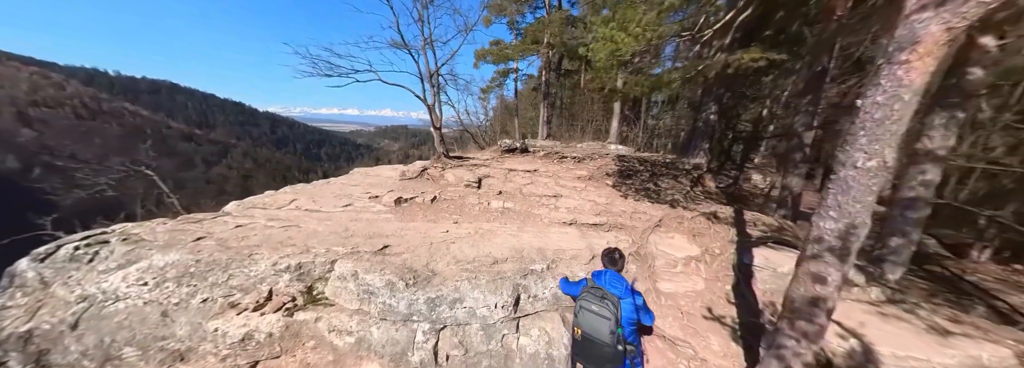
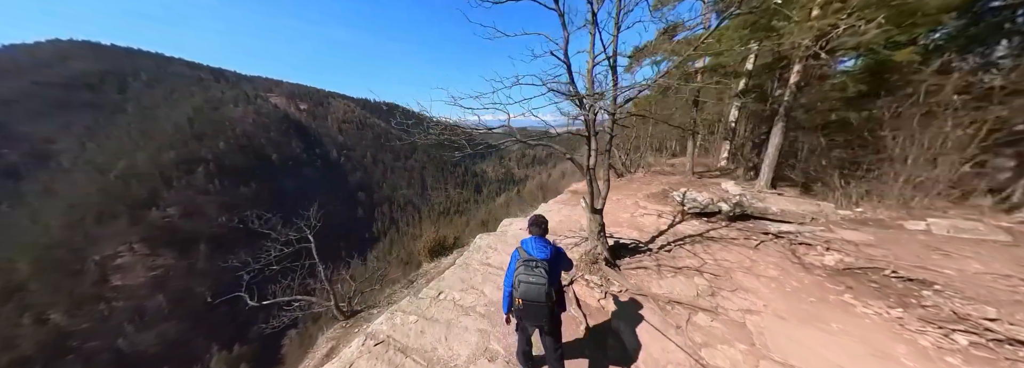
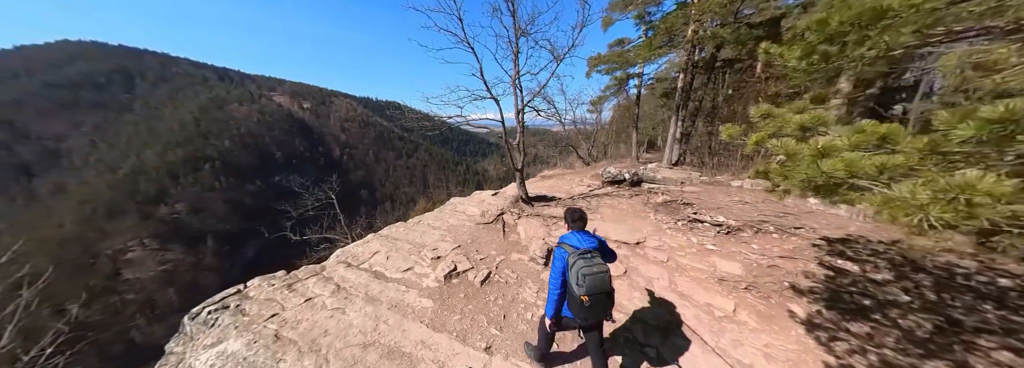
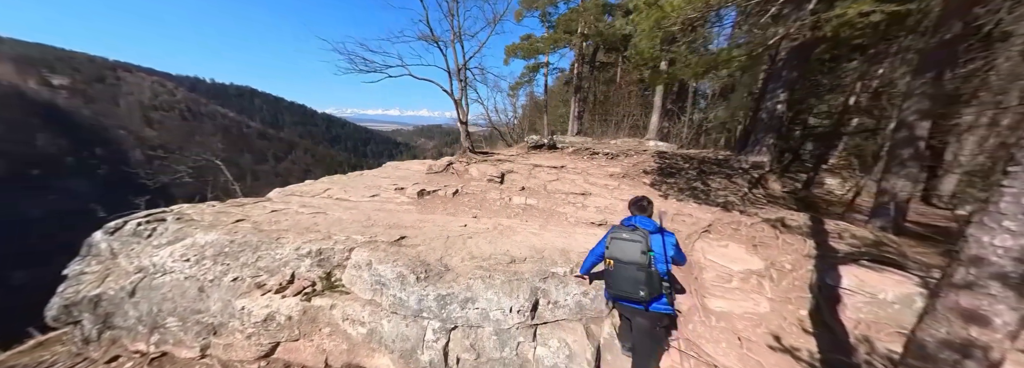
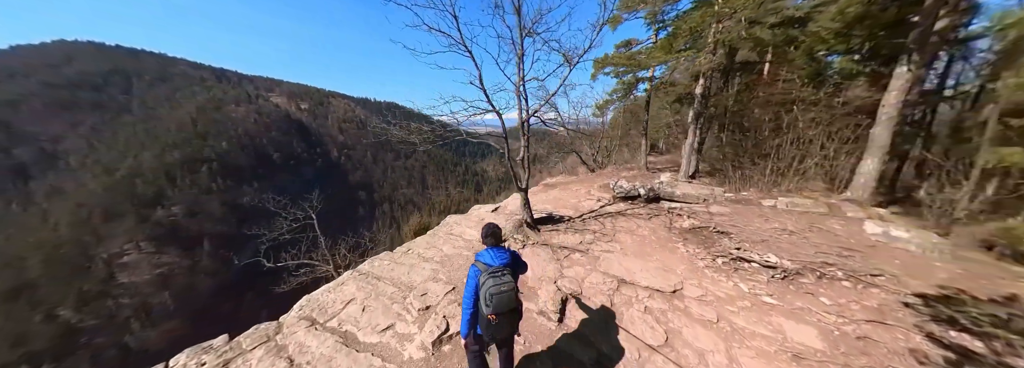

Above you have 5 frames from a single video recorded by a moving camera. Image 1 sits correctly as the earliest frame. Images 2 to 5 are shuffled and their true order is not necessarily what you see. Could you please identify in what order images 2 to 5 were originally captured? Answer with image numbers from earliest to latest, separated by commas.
4, 3, 5, 2
